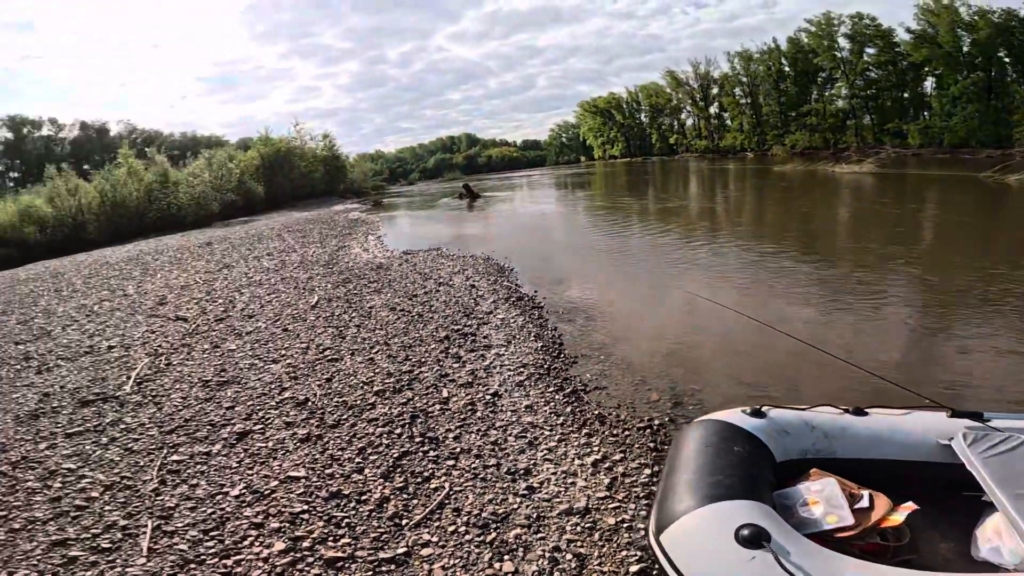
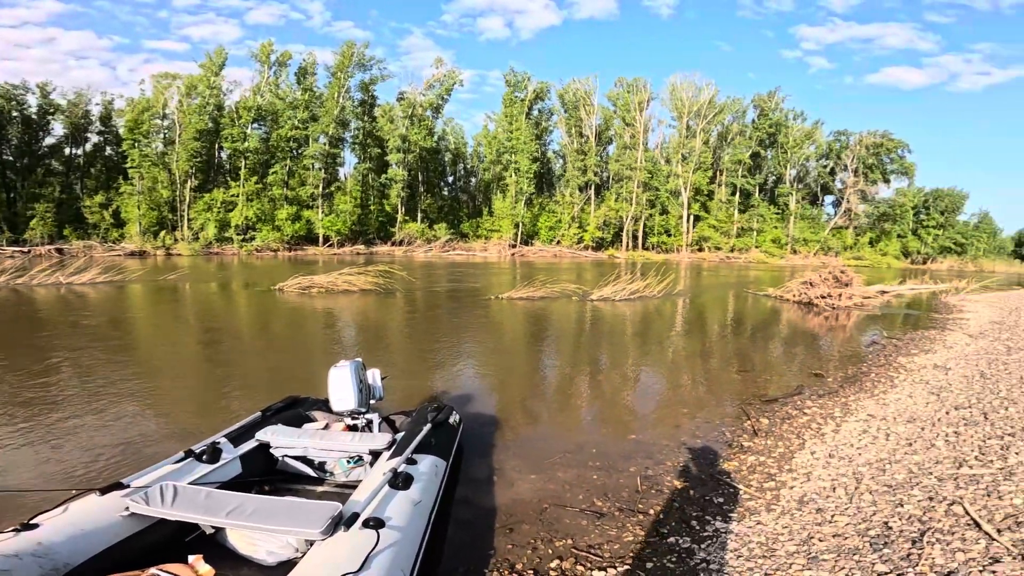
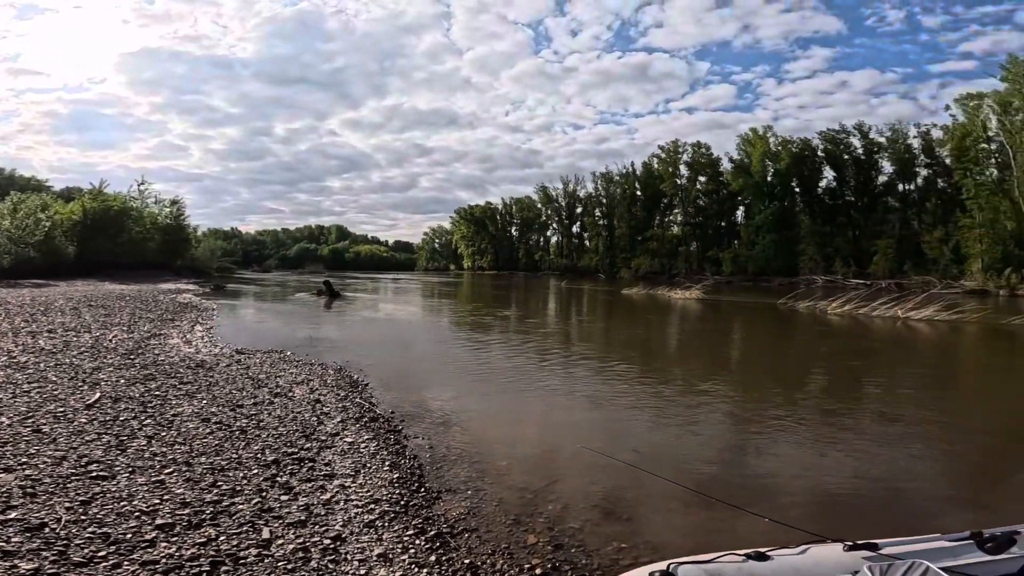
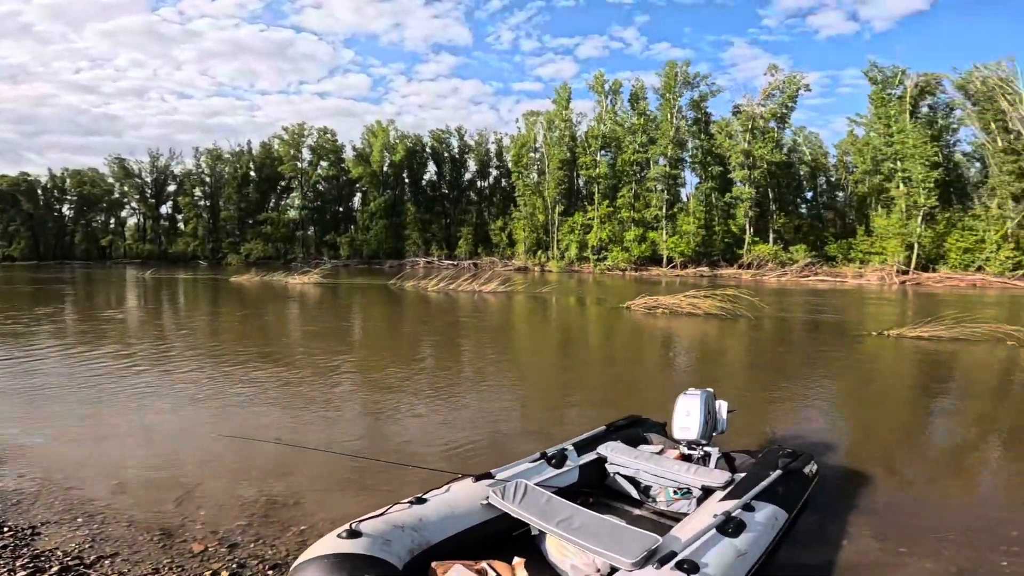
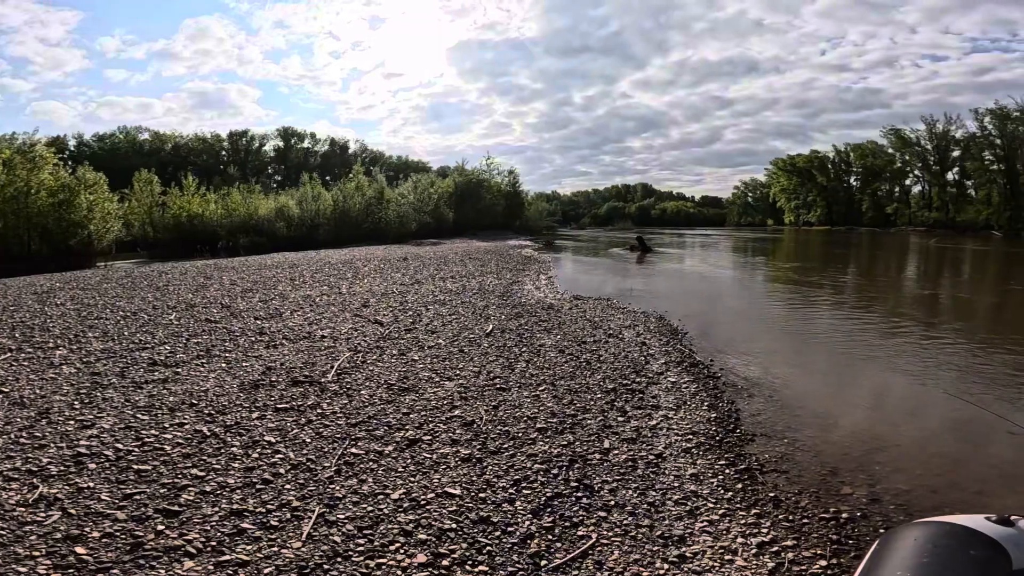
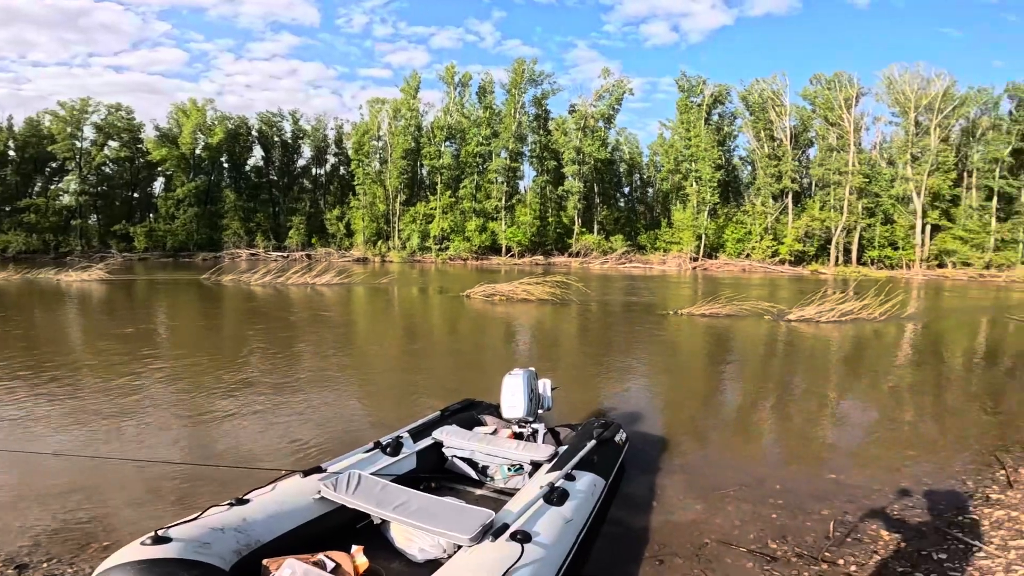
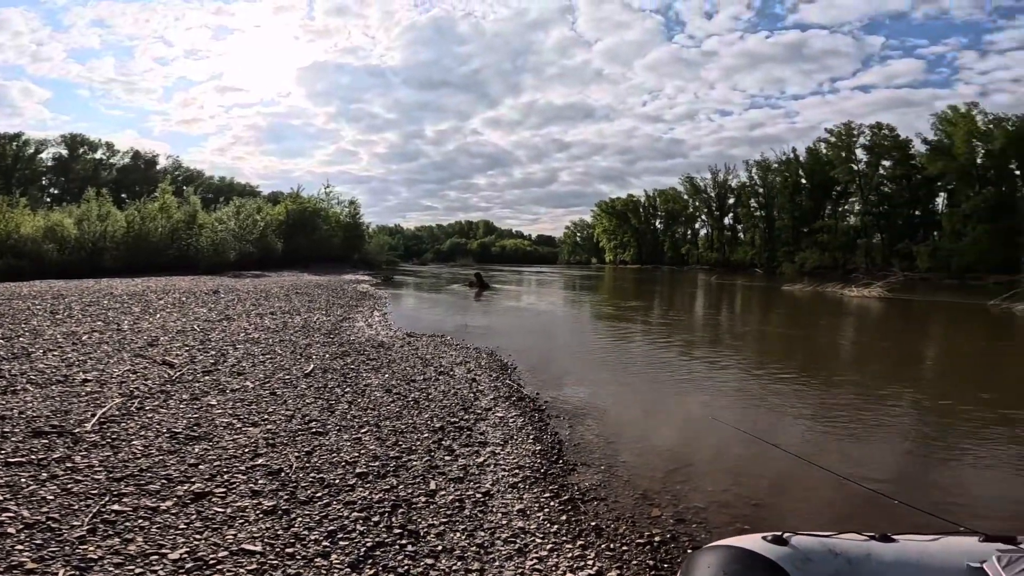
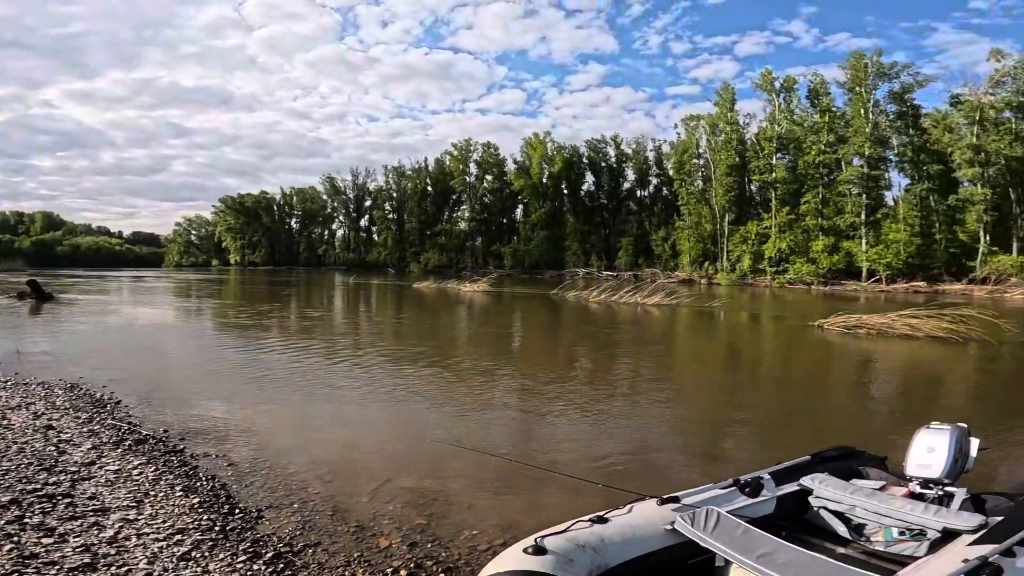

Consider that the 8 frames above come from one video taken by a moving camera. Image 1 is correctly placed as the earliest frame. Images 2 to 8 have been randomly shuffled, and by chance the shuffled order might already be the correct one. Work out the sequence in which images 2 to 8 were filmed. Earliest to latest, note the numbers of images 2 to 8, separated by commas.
5, 7, 3, 8, 4, 6, 2
